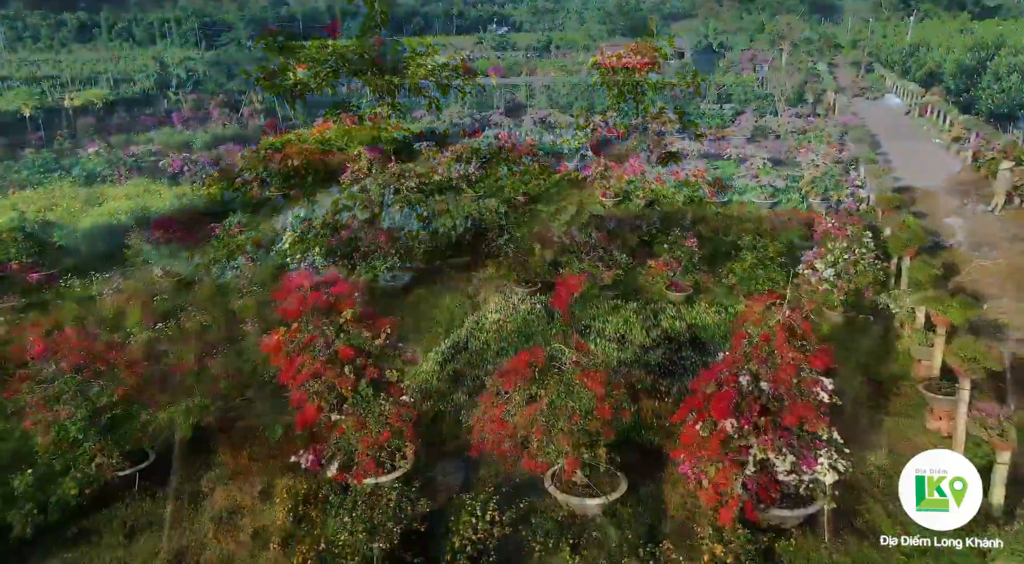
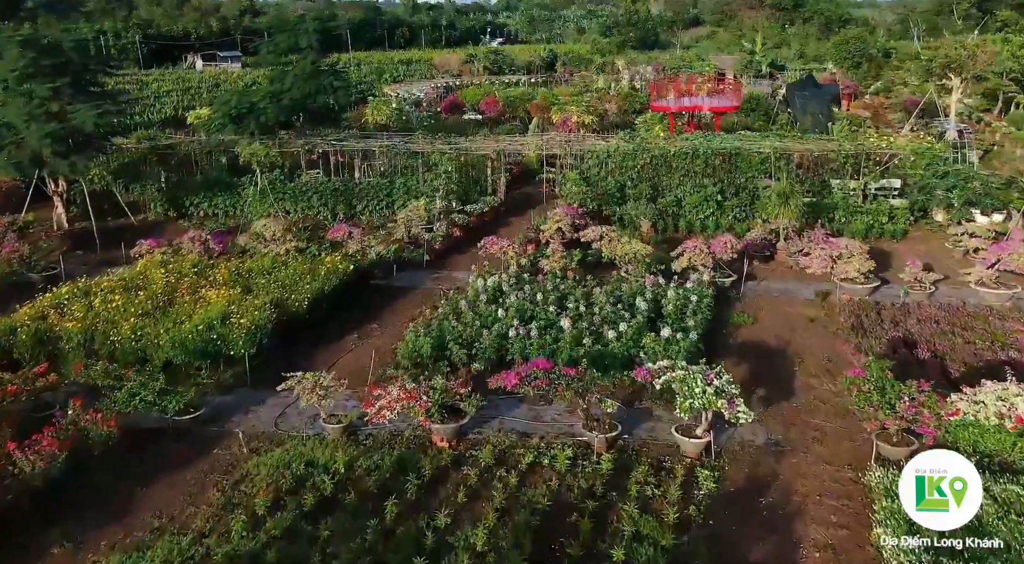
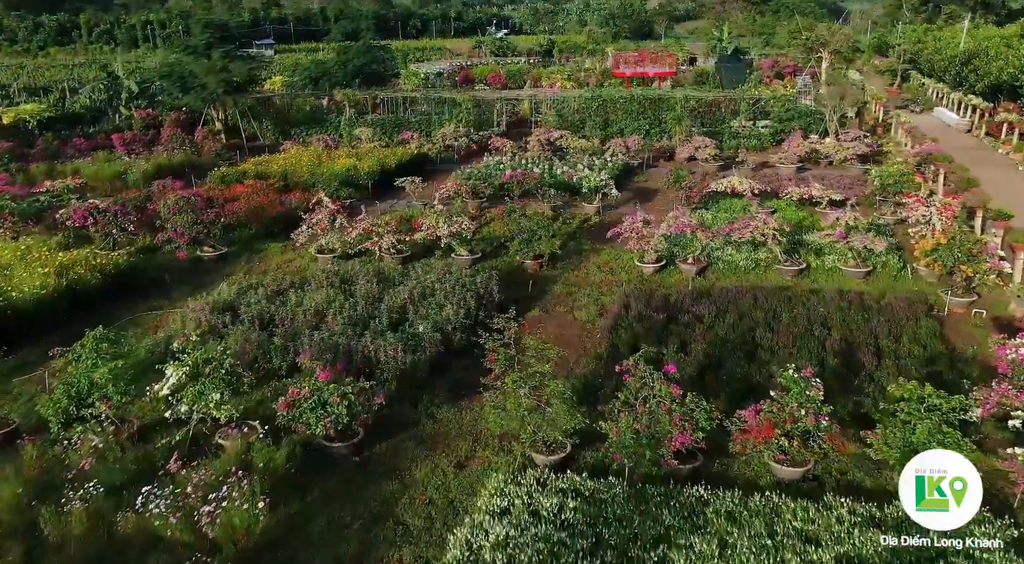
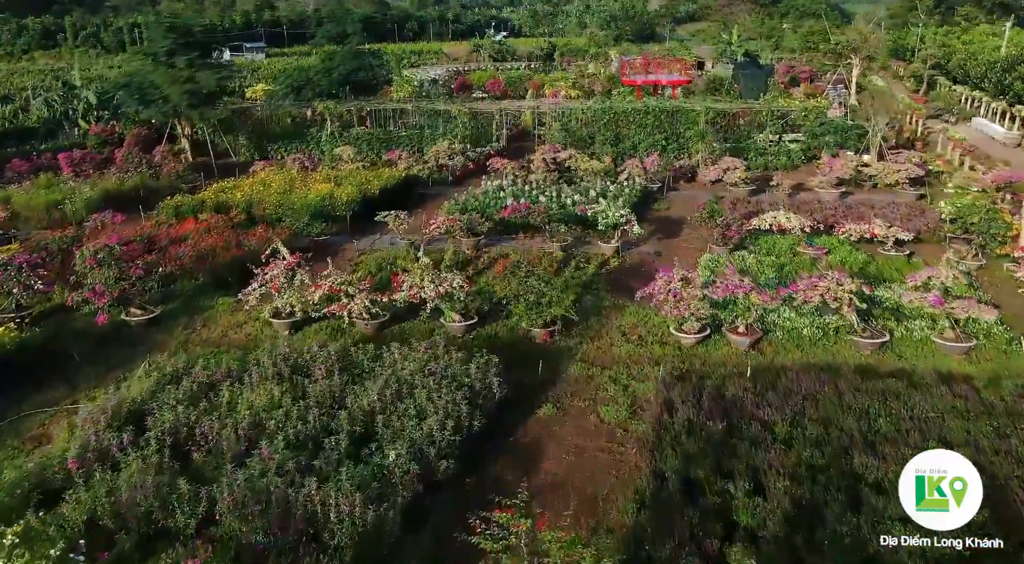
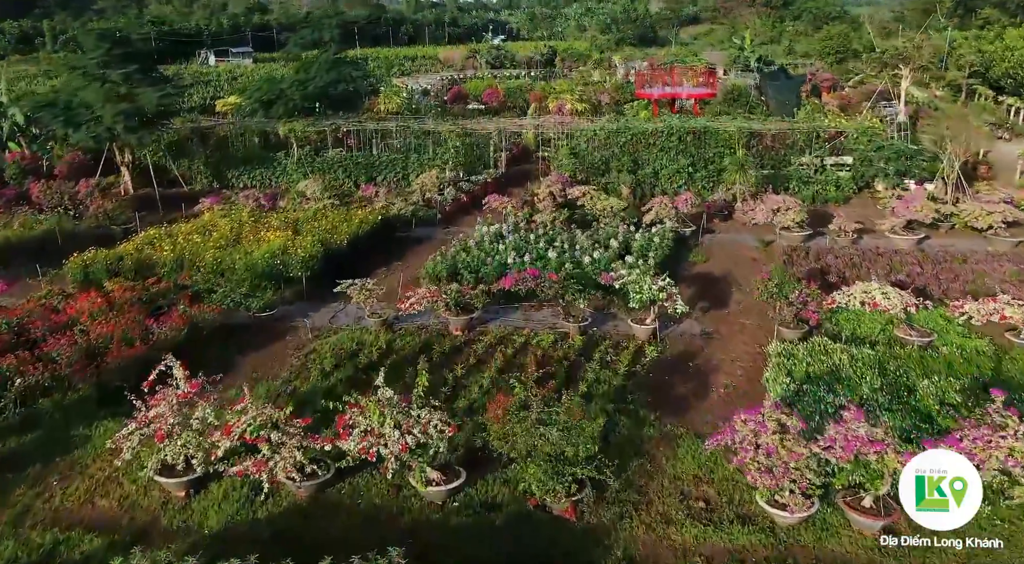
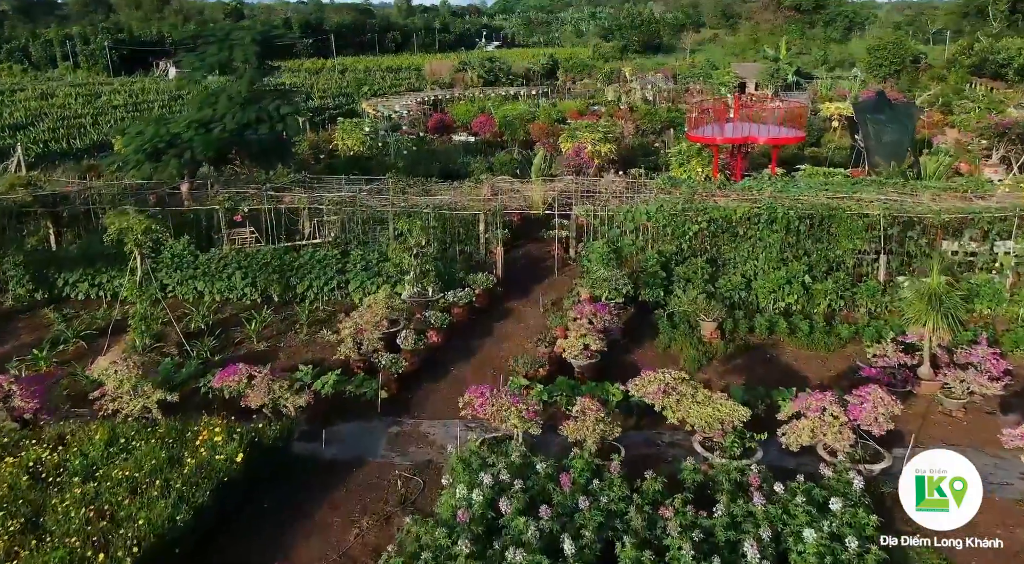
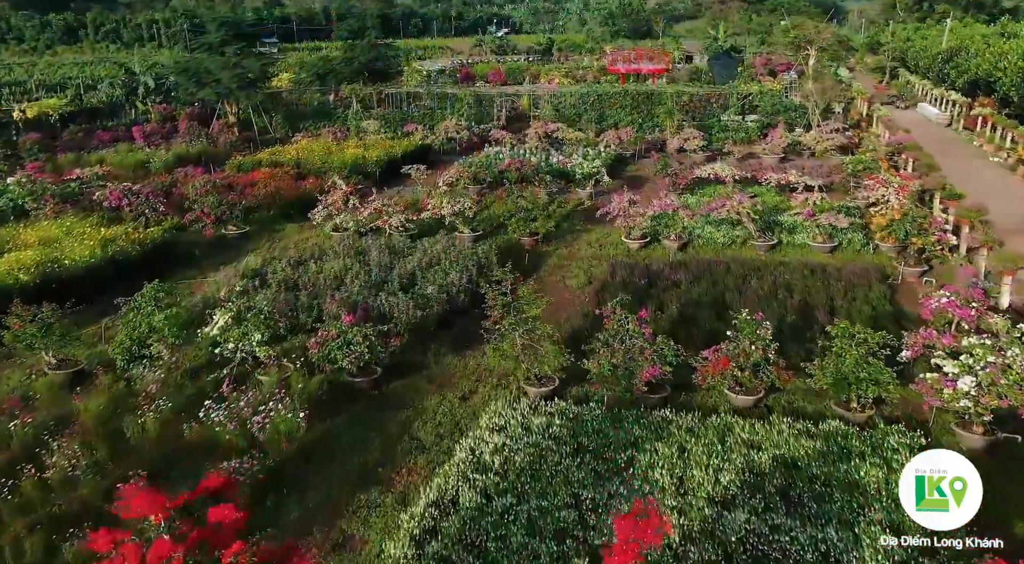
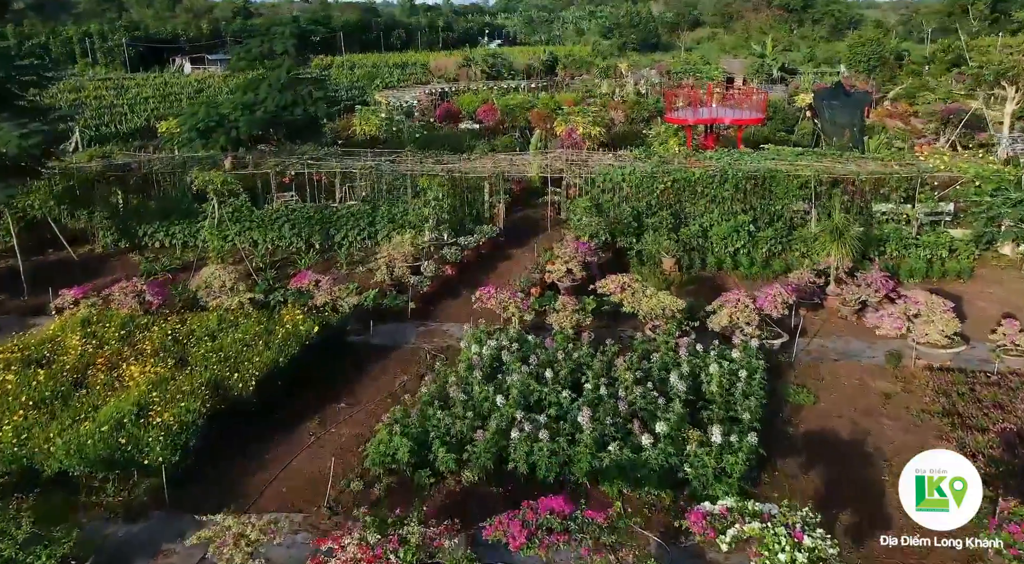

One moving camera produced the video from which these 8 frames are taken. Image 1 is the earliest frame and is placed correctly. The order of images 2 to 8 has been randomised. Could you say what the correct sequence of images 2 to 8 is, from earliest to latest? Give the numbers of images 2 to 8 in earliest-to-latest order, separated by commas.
7, 3, 4, 5, 2, 8, 6
